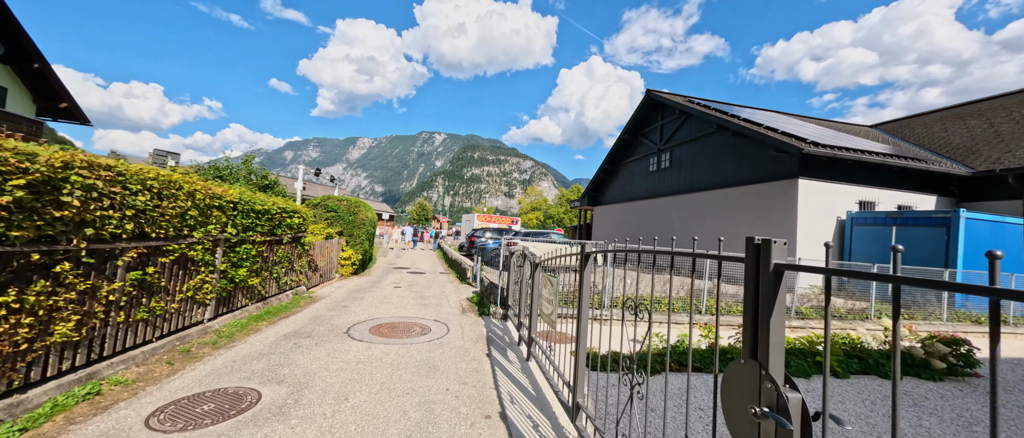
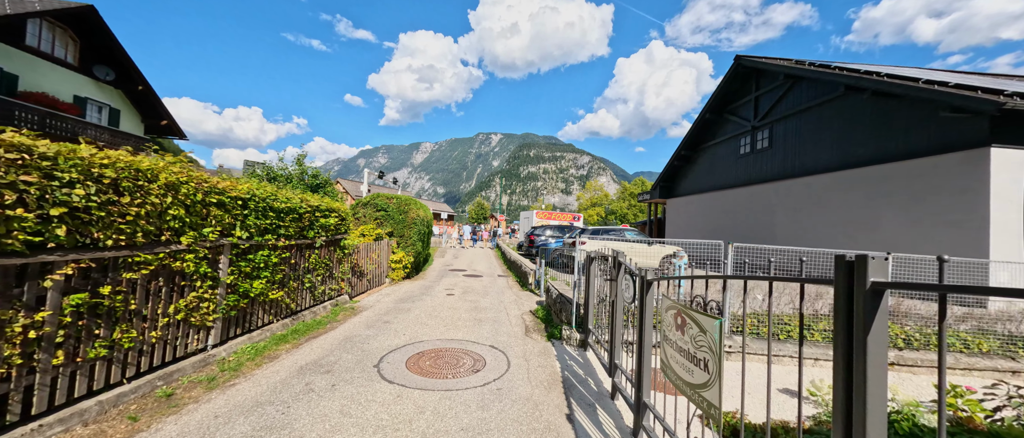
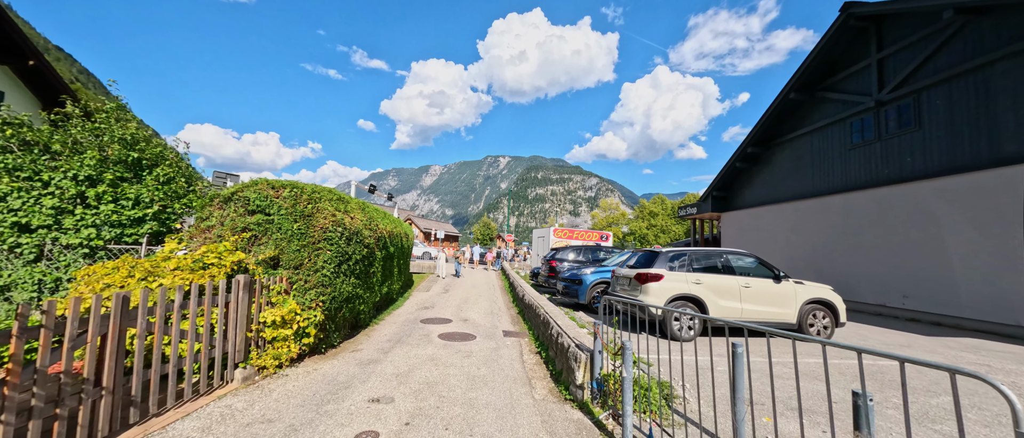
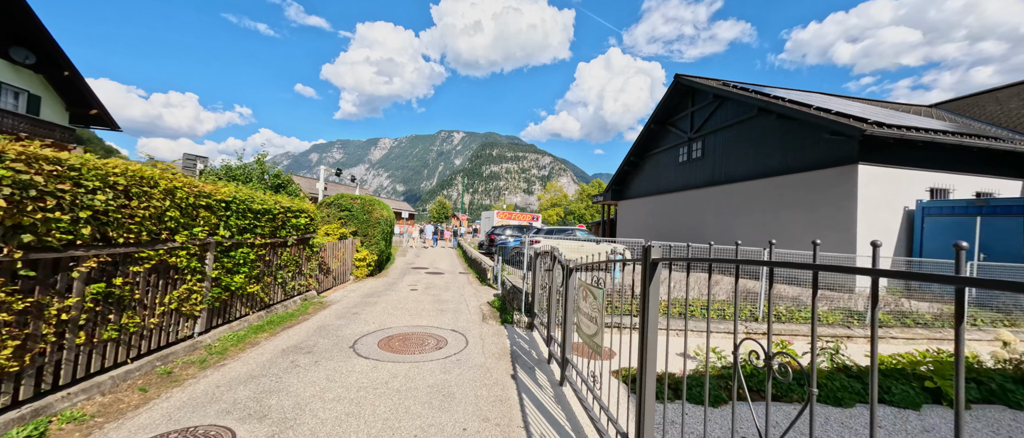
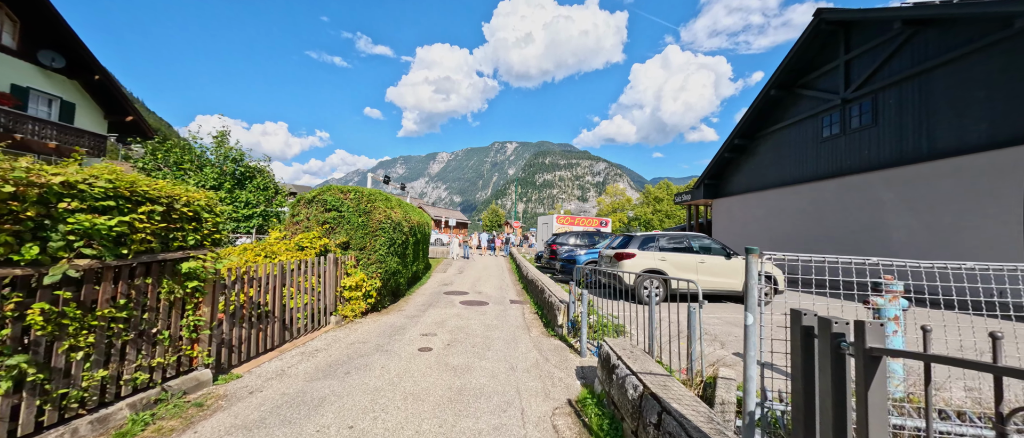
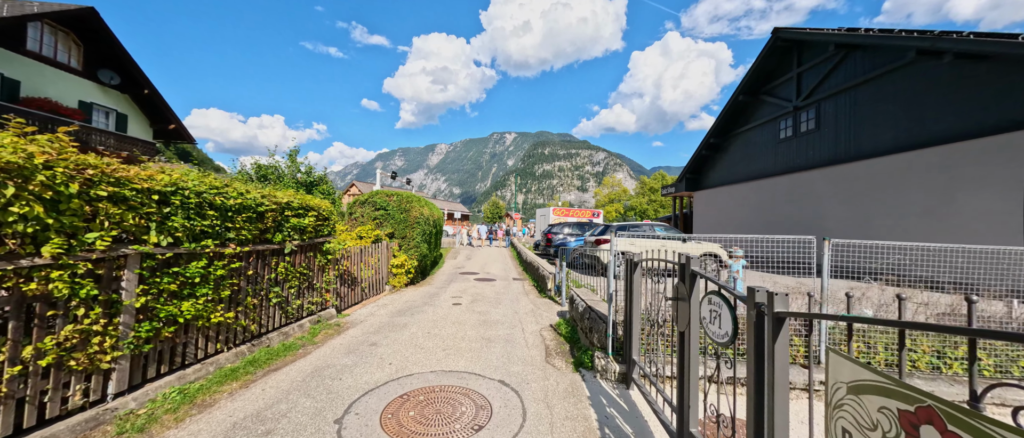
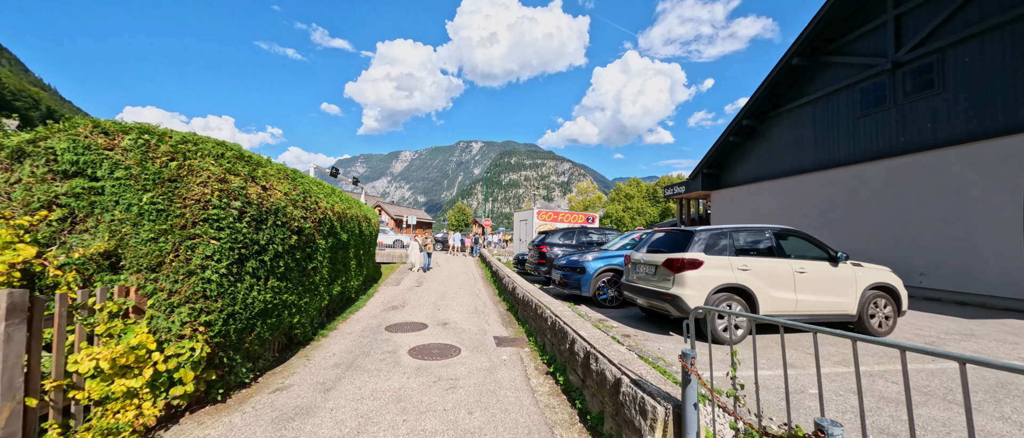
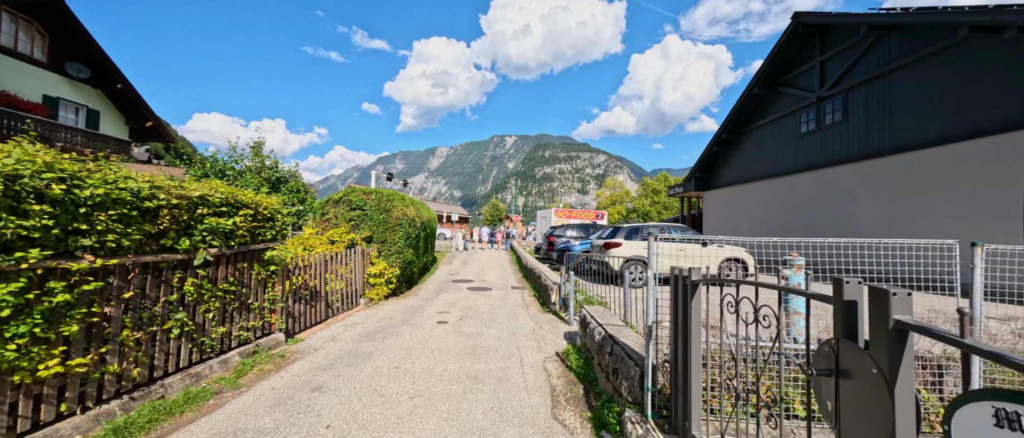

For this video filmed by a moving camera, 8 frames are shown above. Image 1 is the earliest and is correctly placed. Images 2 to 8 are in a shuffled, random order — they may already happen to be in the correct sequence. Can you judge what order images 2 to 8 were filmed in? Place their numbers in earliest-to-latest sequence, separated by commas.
4, 2, 6, 8, 5, 3, 7
